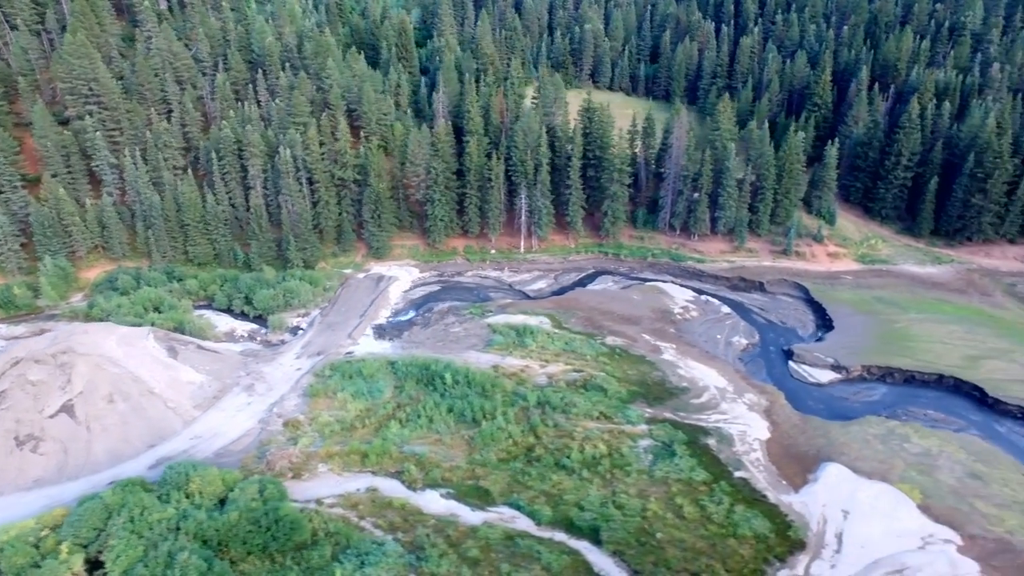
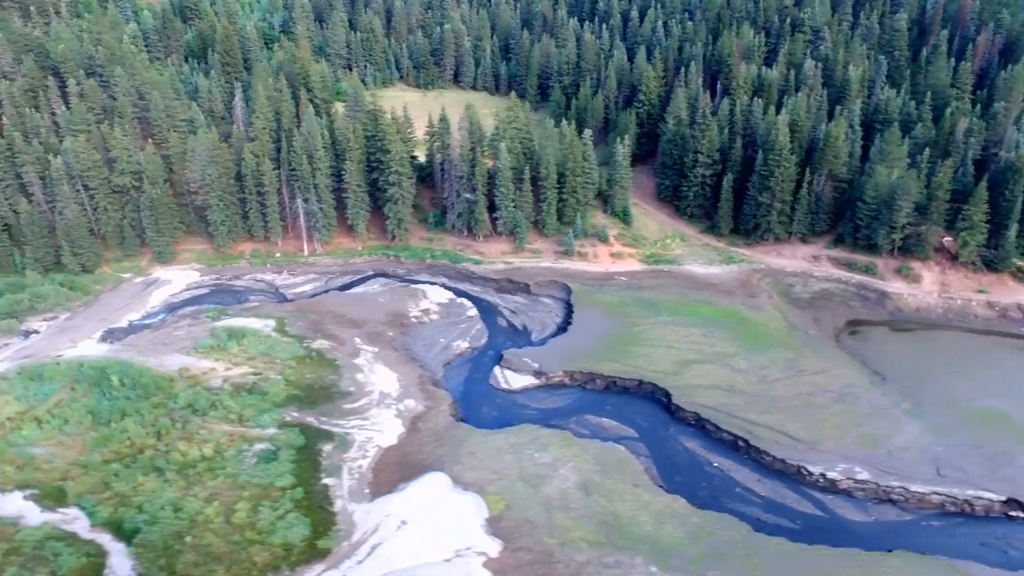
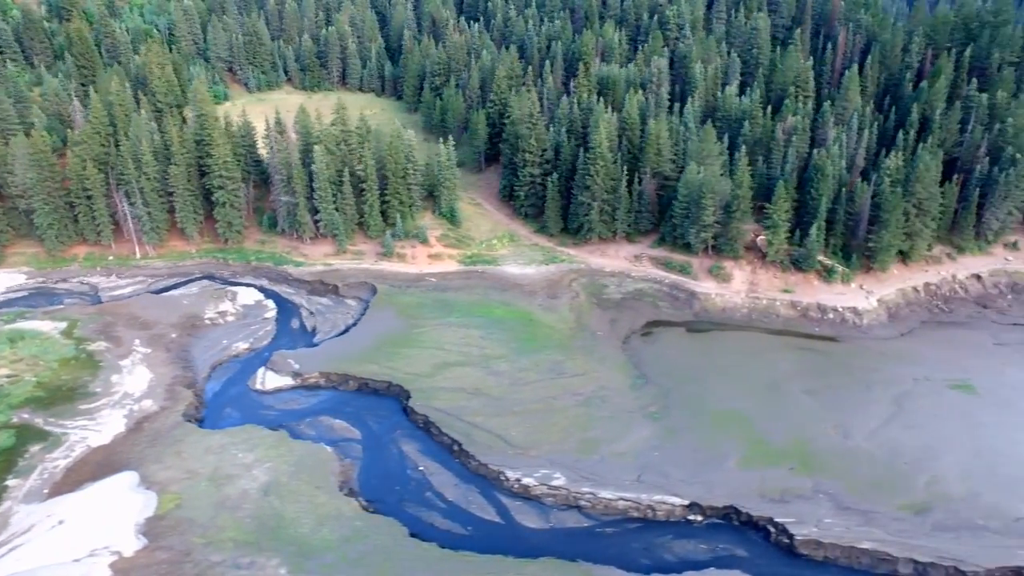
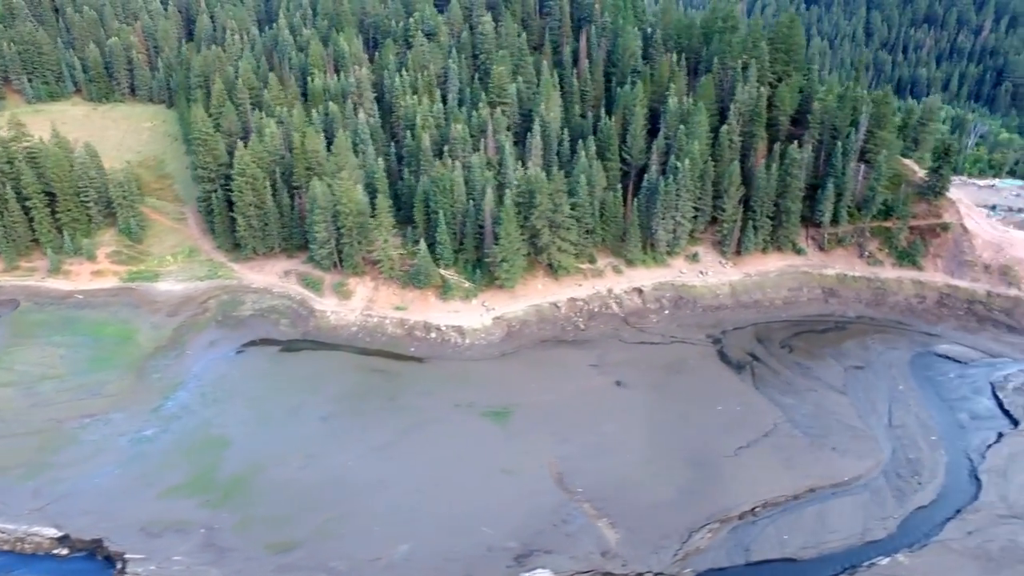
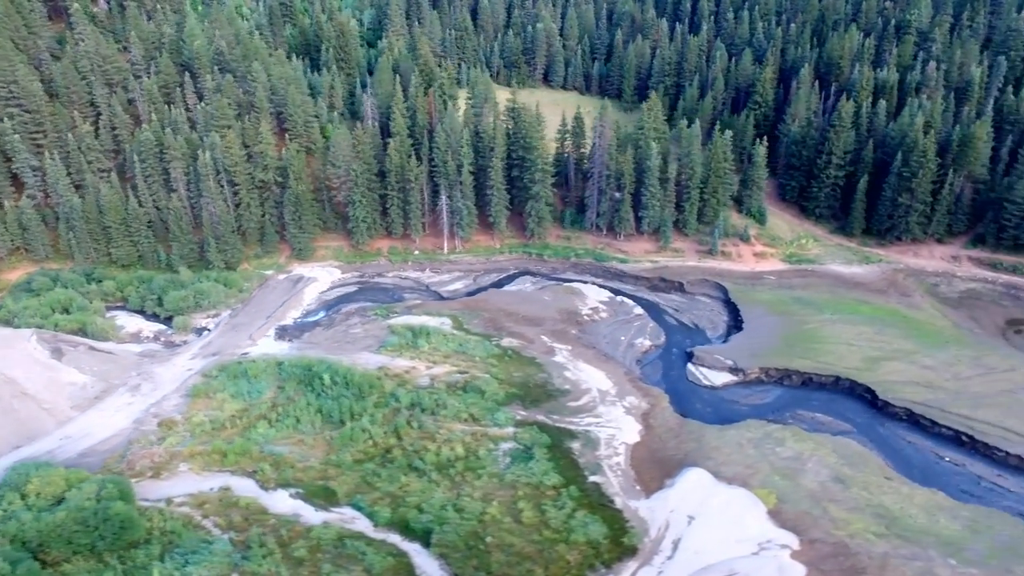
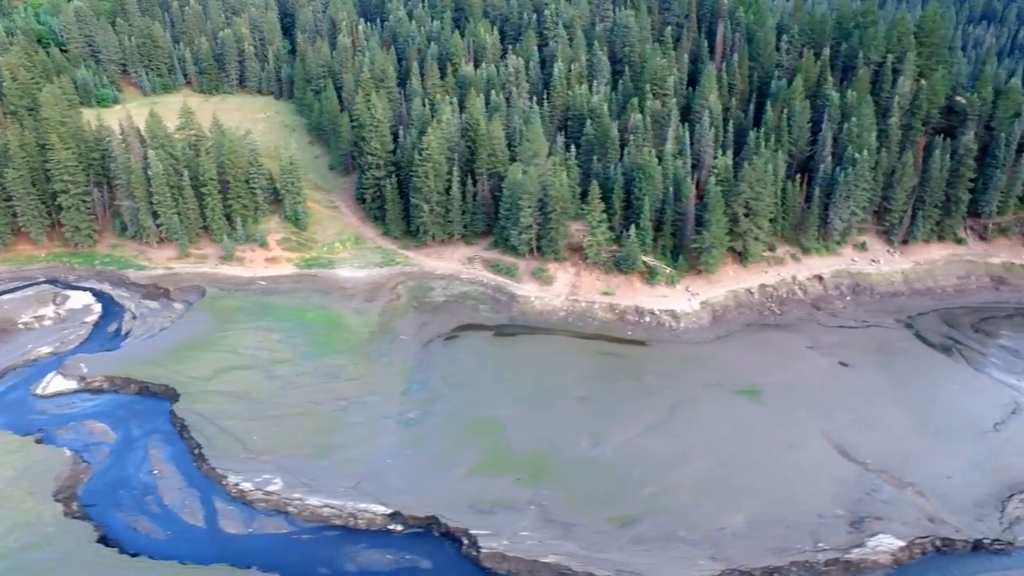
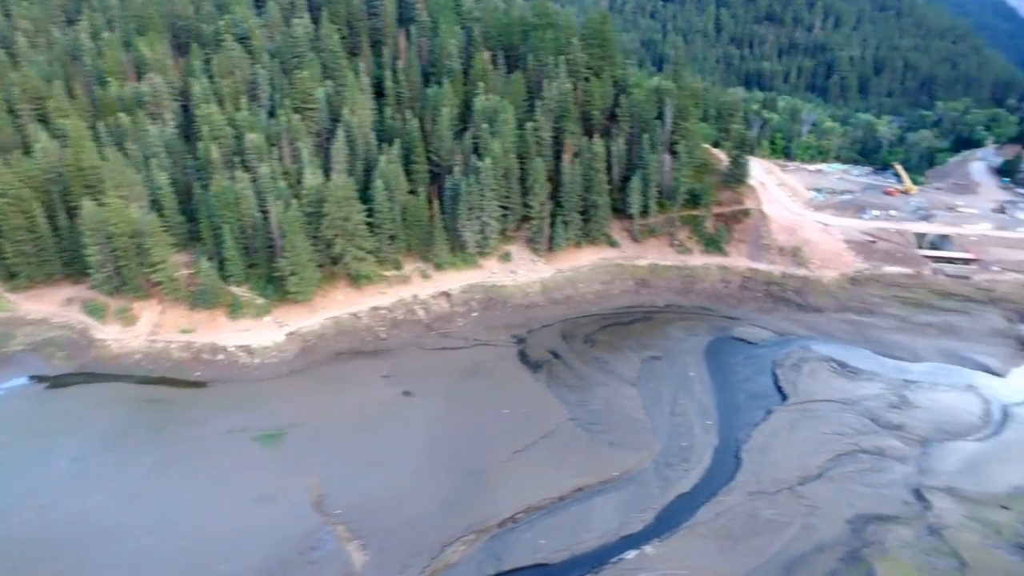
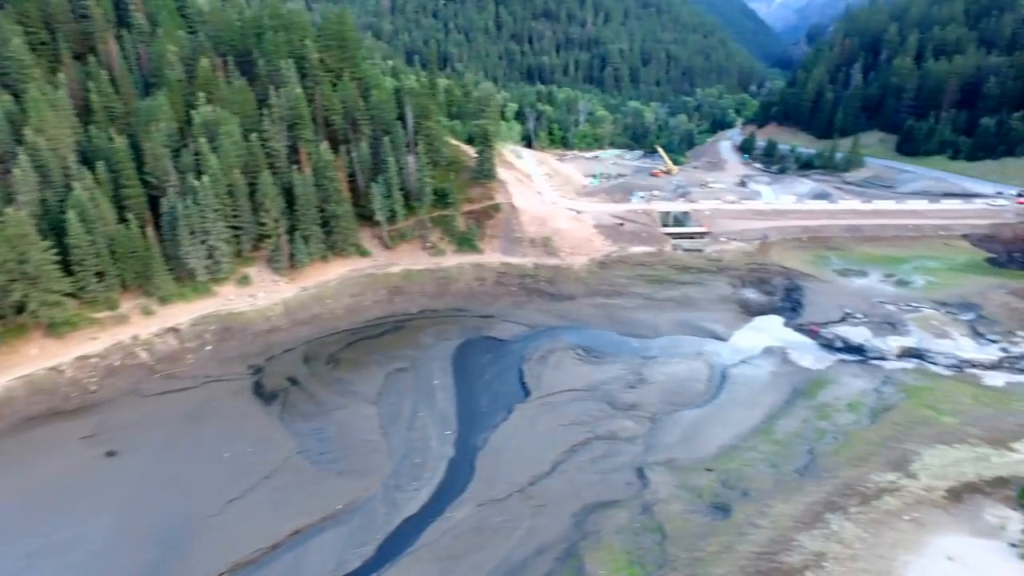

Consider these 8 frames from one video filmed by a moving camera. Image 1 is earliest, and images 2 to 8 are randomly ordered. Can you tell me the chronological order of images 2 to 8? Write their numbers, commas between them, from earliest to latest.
5, 2, 3, 6, 4, 7, 8
